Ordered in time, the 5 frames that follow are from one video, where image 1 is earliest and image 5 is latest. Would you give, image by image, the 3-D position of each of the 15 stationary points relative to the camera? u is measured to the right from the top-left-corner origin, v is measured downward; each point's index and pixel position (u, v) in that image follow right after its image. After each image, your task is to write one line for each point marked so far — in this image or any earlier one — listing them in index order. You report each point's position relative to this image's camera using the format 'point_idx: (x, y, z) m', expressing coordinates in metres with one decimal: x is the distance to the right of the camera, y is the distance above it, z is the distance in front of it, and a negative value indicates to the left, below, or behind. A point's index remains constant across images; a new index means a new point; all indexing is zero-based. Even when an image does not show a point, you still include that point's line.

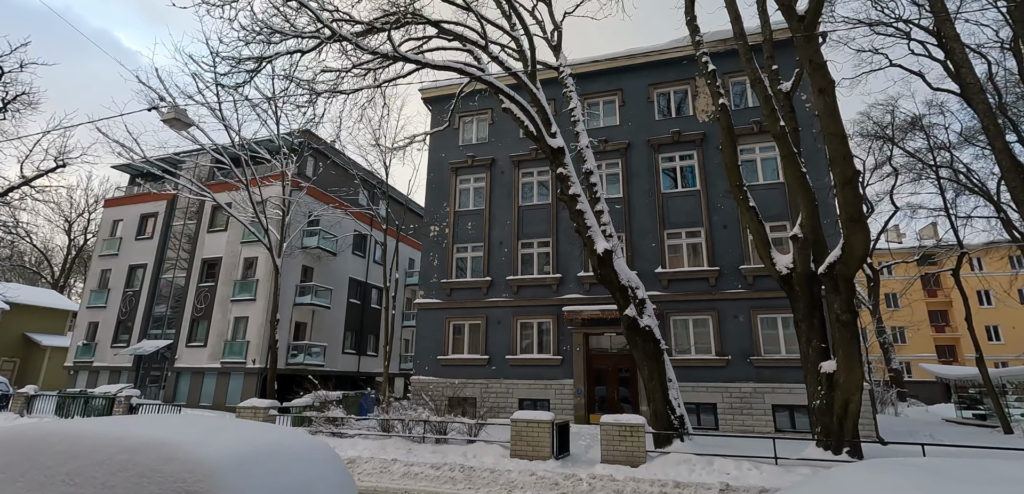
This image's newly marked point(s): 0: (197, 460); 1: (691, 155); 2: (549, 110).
0: (-1.8, -1.3, +3.1) m
1: (+6.5, +3.4, +19.0) m
2: (+0.9, +3.4, +13.0) m
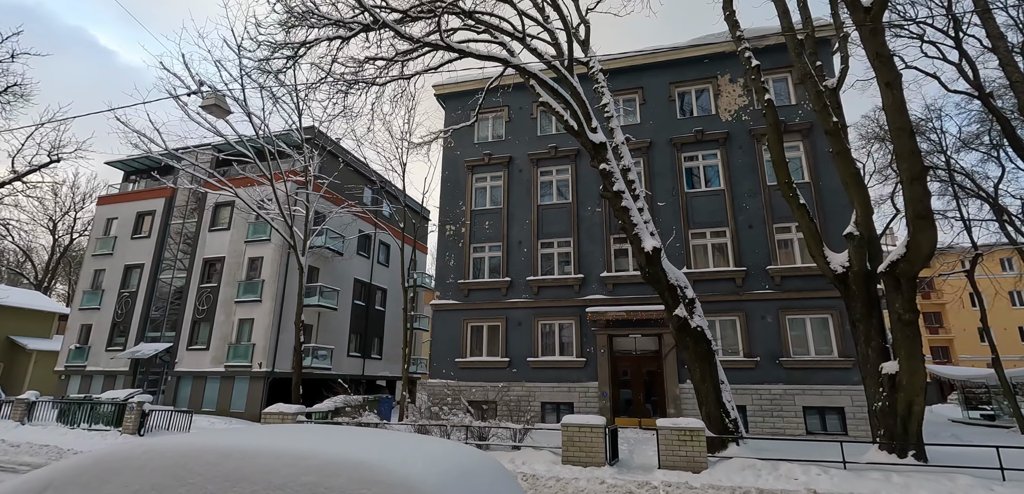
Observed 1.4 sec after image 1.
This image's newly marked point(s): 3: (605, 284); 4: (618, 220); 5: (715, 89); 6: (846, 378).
0: (-0.6, -1.2, +2.6) m
1: (+7.3, +3.3, +18.8) m
2: (+1.8, +3.4, +12.6) m
3: (+3.2, -1.3, +18.3) m
4: (+2.4, +0.6, +11.9) m
5: (+7.5, +5.8, +19.3) m
6: (+10.1, -3.9, +15.7) m
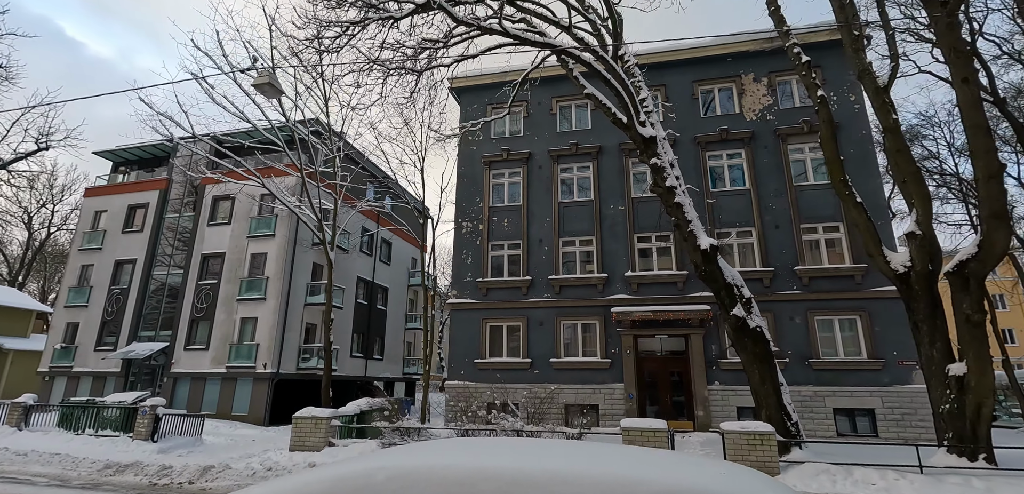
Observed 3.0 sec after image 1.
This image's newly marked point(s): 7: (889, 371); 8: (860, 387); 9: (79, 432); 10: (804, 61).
0: (+0.9, -1.0, +2.1) m
1: (+8.1, +3.3, +18.6) m
2: (+2.9, +3.5, +12.2) m
3: (+4.0, -1.3, +18.0) m
4: (+3.5, +0.7, +11.5) m
5: (+8.3, +5.8, +19.1) m
6: (+10.9, -4.0, +15.6) m
7: (+11.3, -3.7, +15.6) m
8: (+10.4, -4.2, +15.6) m
9: (-10.9, -4.6, +13.1) m
10: (+6.9, +4.4, +12.4) m
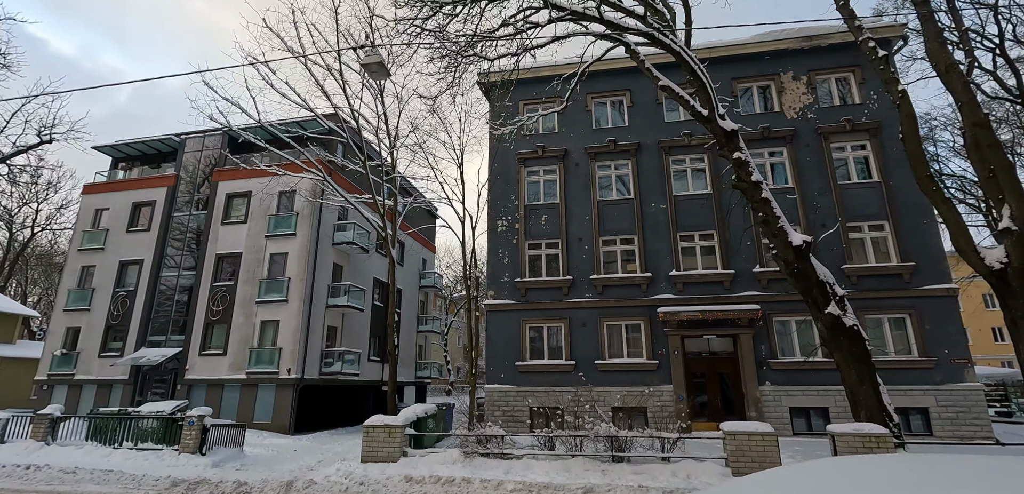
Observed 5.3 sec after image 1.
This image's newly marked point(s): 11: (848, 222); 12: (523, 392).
0: (+3.0, -0.9, +1.6) m
1: (+9.5, +3.4, +18.4) m
2: (+4.6, +3.6, +11.8) m
3: (+5.5, -1.2, +17.6) m
4: (+5.2, +0.7, +11.2) m
5: (+9.7, +5.9, +19.0) m
6: (+12.5, -3.9, +15.6) m
7: (+12.8, -3.7, +15.6) m
8: (+12.0, -4.1, +15.6) m
9: (-9.2, -4.6, +12.1) m
10: (+8.6, +4.5, +12.2) m
11: (+11.2, +0.8, +17.3) m
12: (+0.4, -4.8, +17.3) m
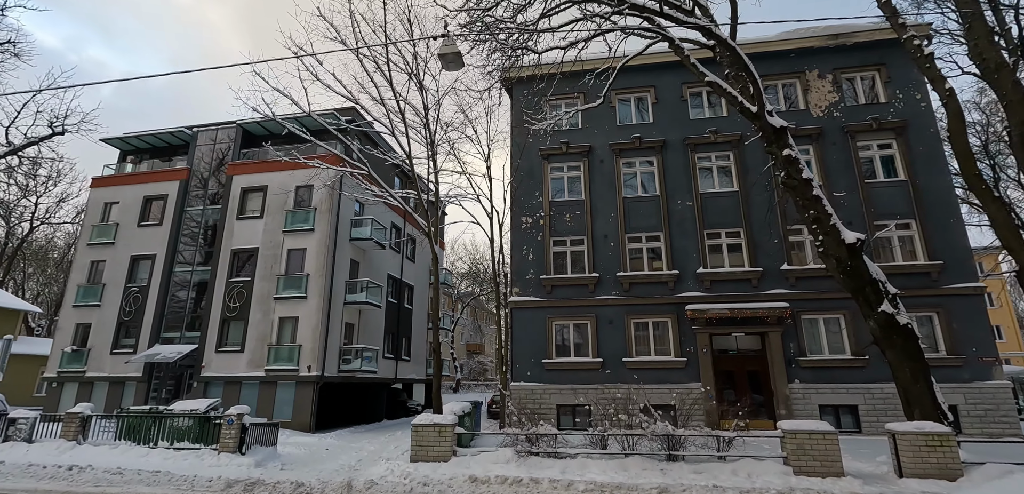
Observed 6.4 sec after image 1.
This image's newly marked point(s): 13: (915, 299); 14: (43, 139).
0: (+4.3, -0.9, +1.5) m
1: (+10.4, +3.4, +18.5) m
2: (+5.7, +3.6, +11.7) m
3: (+6.4, -1.2, +17.6) m
4: (+6.3, +0.8, +11.1) m
5: (+10.6, +5.9, +19.0) m
6: (+13.4, -3.9, +15.7) m
7: (+13.8, -3.6, +15.7) m
8: (+12.9, -4.1, +15.7) m
9: (-8.2, -4.5, +11.8) m
10: (+9.7, +4.5, +12.2) m
11: (+12.1, +0.9, +17.4) m
12: (+1.3, -4.6, +17.2) m
13: (+12.7, -1.6, +16.4) m
14: (-18.1, +4.1, +20.0) m
